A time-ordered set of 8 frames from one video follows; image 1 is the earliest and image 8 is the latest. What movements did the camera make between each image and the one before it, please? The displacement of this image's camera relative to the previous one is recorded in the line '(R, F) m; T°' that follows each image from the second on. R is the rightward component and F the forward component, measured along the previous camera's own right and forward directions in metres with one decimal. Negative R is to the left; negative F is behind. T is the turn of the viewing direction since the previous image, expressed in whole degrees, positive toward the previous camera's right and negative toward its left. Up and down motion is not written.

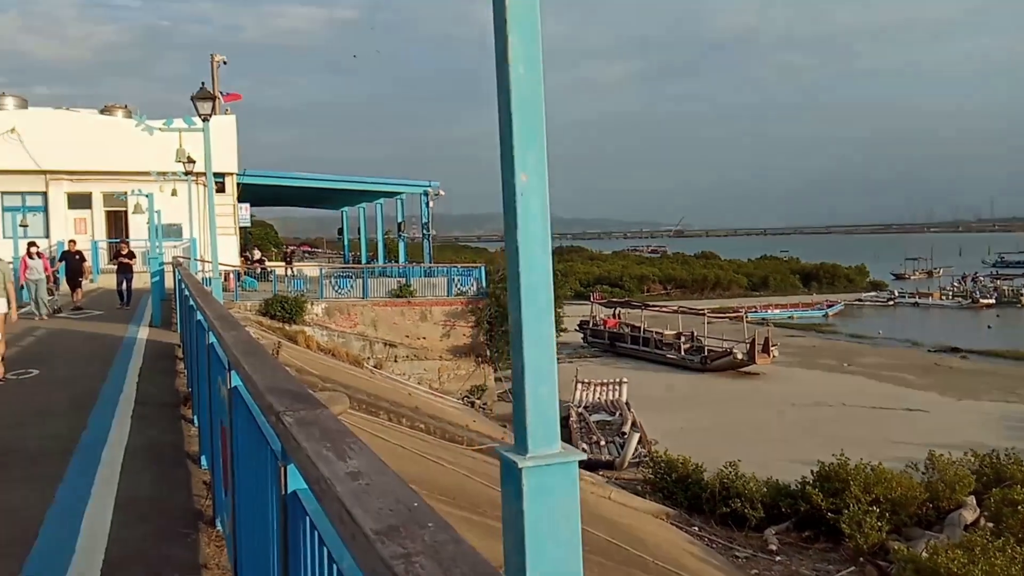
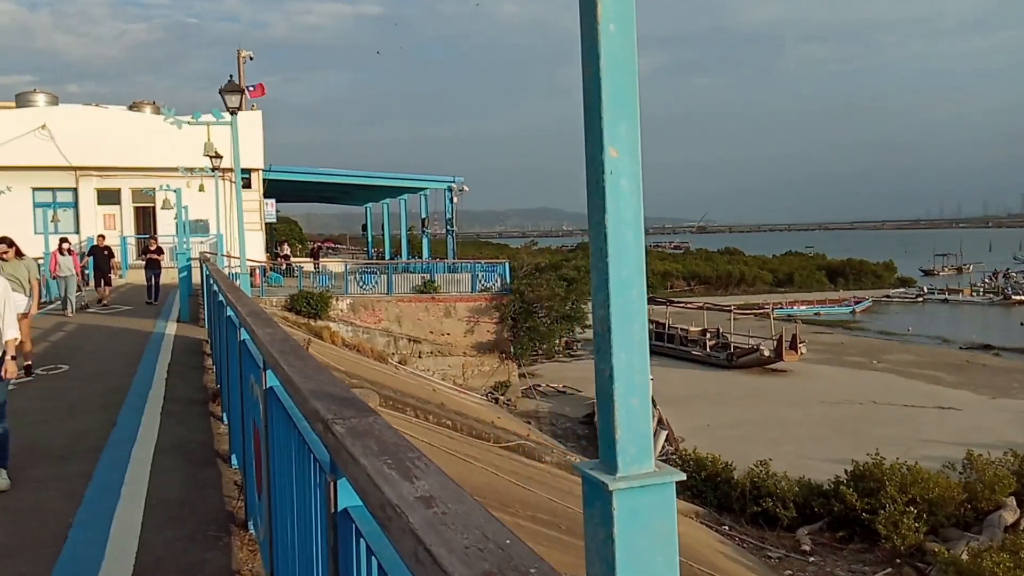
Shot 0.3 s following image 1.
(-0.1, +0.1) m; -2°
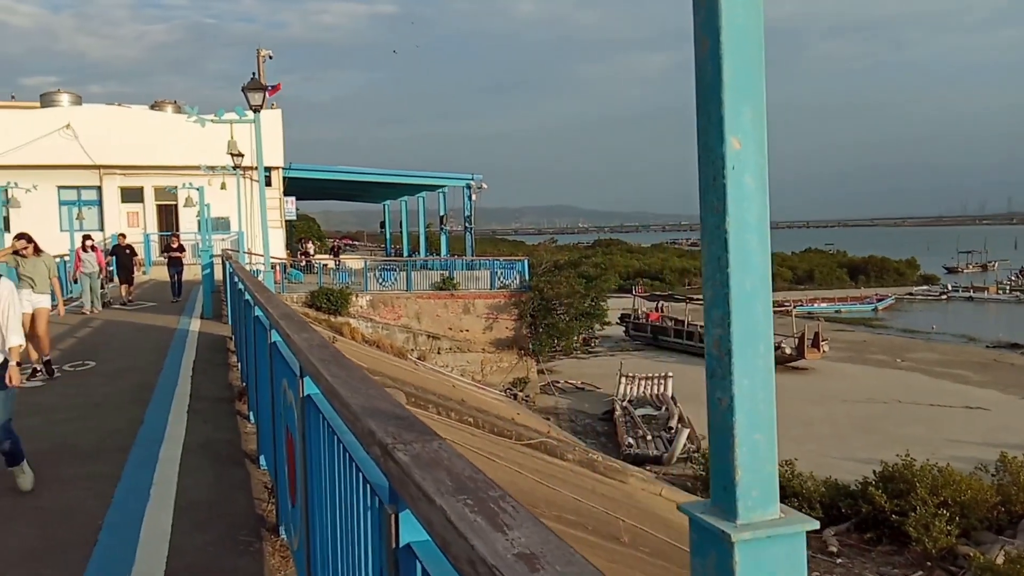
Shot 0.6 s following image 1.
(-0.1, +0.1) m; -1°
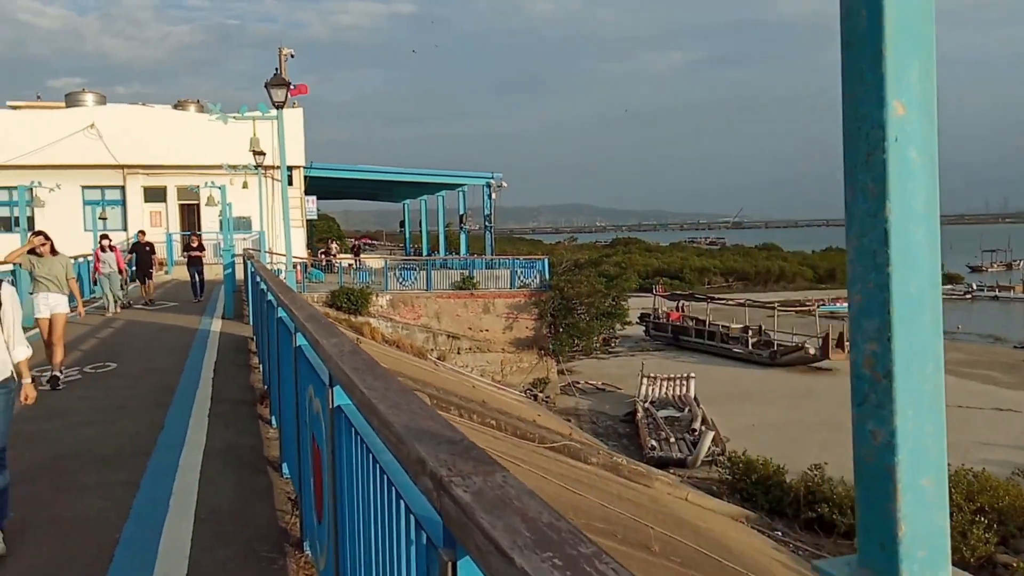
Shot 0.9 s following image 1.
(-0.1, +0.2) m; -1°
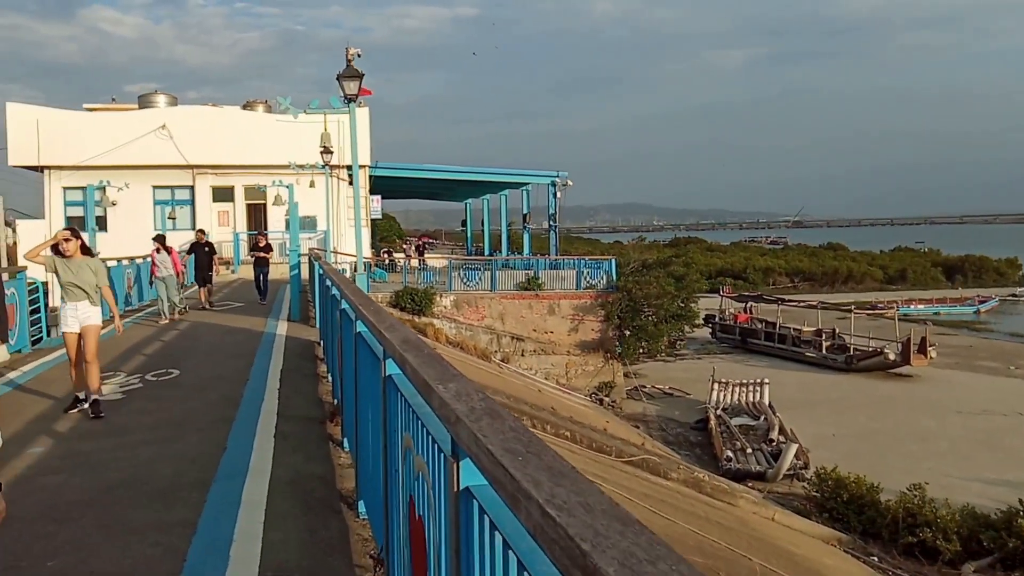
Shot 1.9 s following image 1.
(-0.3, +0.7) m; -4°
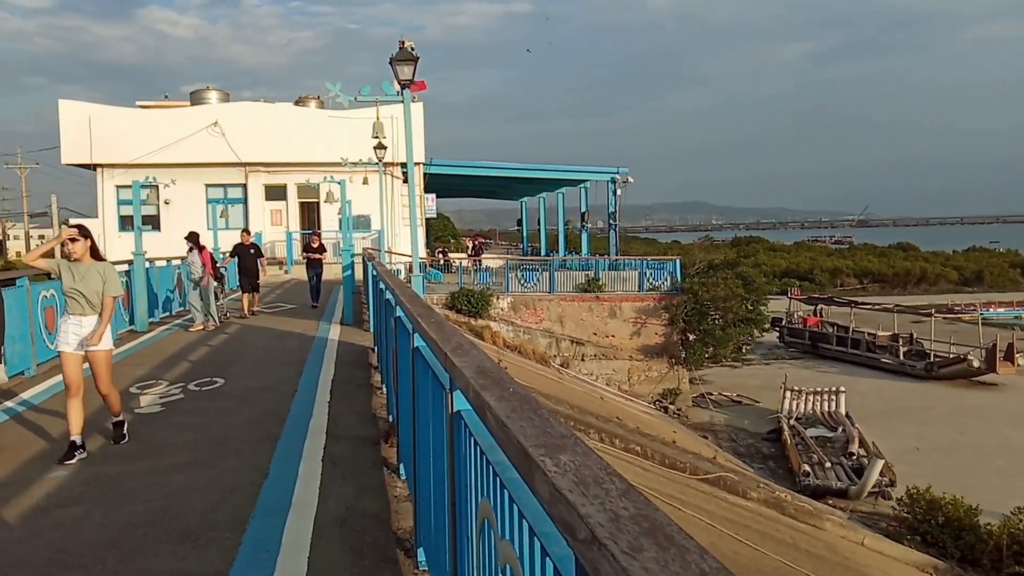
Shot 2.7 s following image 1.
(-0.2, +0.9) m; -4°
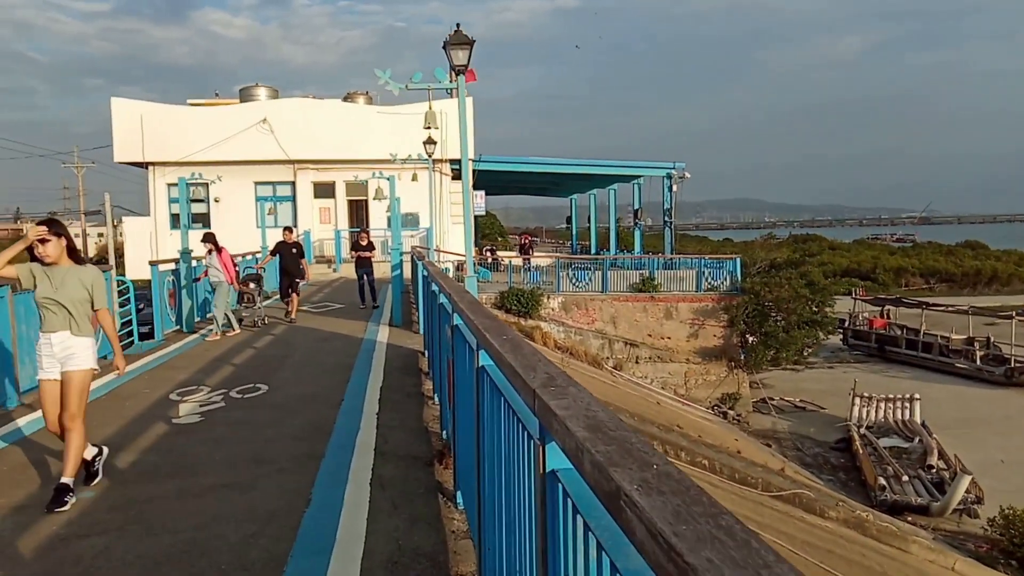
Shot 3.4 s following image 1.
(-0.2, +0.7) m; -3°
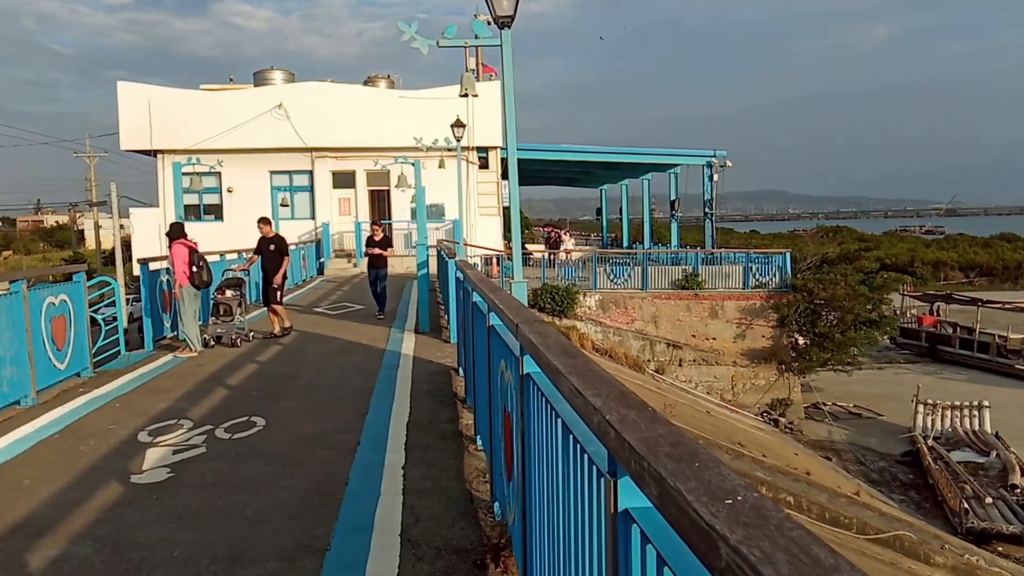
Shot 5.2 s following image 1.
(-0.3, +1.7) m; -2°
